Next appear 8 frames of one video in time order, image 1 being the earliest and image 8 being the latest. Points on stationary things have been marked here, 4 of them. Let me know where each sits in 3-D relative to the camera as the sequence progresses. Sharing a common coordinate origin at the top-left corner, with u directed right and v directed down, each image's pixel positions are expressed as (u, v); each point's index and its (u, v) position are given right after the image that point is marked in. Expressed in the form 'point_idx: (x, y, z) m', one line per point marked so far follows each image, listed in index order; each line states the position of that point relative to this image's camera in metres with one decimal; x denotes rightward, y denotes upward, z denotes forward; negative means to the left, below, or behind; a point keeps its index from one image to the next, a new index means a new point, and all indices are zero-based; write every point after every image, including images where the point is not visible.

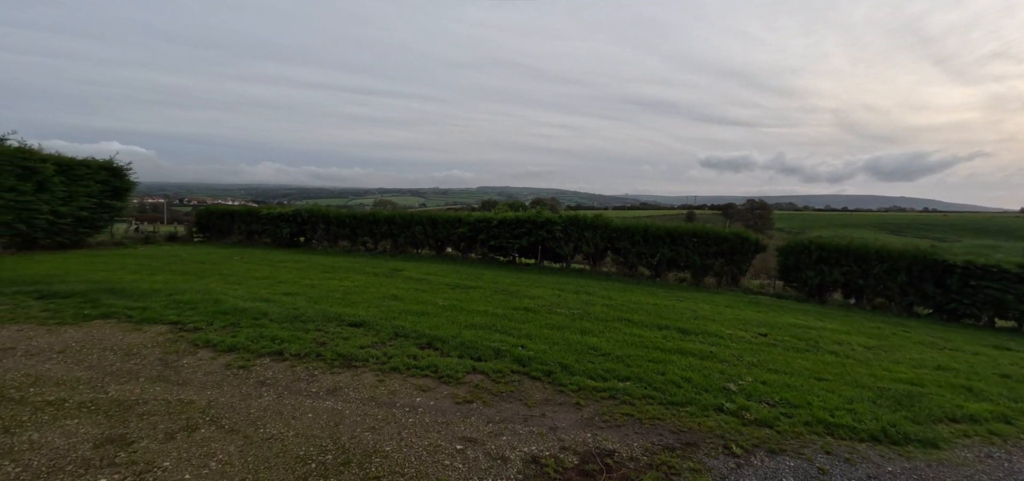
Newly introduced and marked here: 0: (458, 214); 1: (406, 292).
0: (-1.8, +0.9, +17.3) m
1: (-2.0, -1.0, +9.6) m
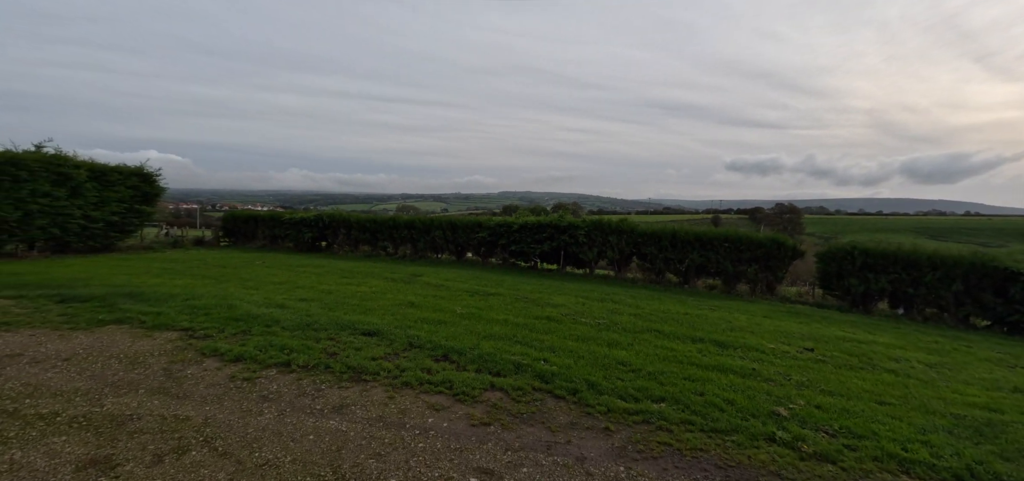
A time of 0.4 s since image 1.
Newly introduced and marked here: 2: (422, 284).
0: (-1.1, +0.7, +17.0) m
1: (-1.6, -1.0, +9.2) m
2: (-2.0, -0.9, +11.4) m
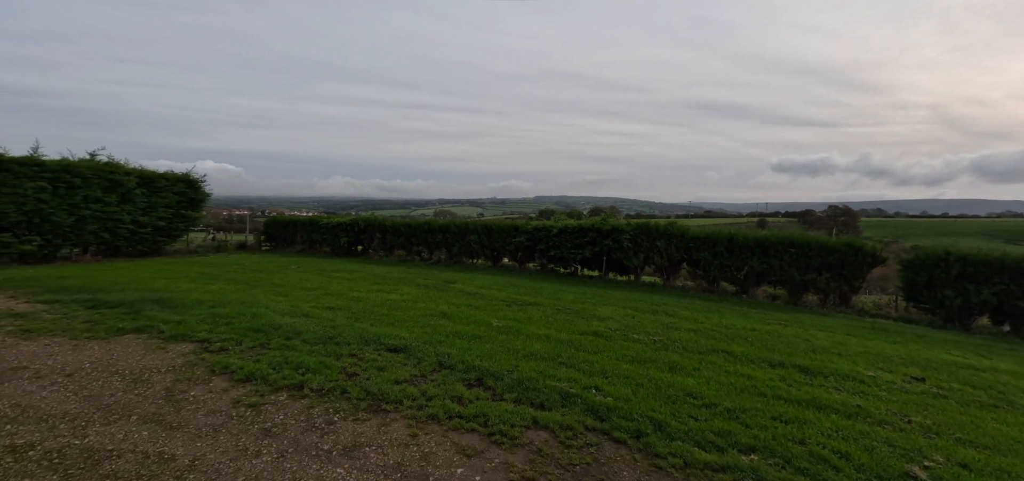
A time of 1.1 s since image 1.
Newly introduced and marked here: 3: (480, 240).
0: (+0.1, +0.6, +16.2) m
1: (-0.9, -1.1, +8.5) m
2: (-1.1, -1.0, +10.7) m
3: (-1.0, 0.0, +16.5) m
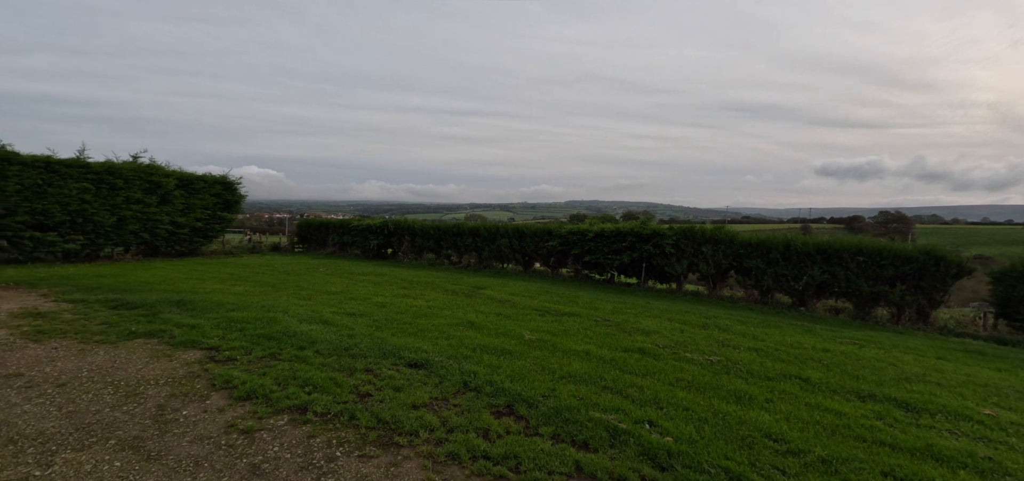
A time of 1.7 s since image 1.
0: (+1.1, +0.5, +15.5) m
1: (-0.4, -1.2, +7.8) m
2: (-0.5, -1.1, +10.0) m
3: (0.0, -0.1, +15.8) m
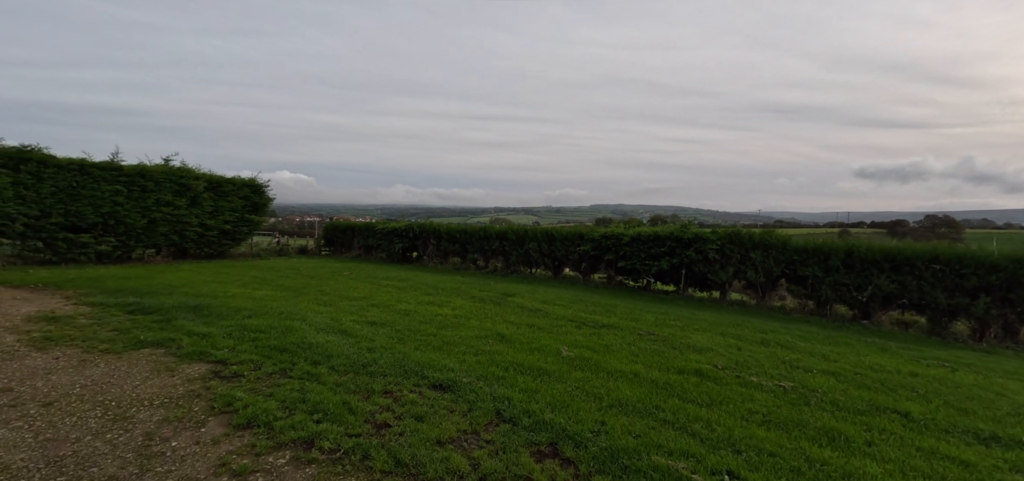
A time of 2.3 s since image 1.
0: (+1.9, +0.3, +14.7) m
1: (0.0, -1.2, +7.2) m
2: (+0.1, -1.2, +9.4) m
3: (+0.8, -0.2, +15.1) m
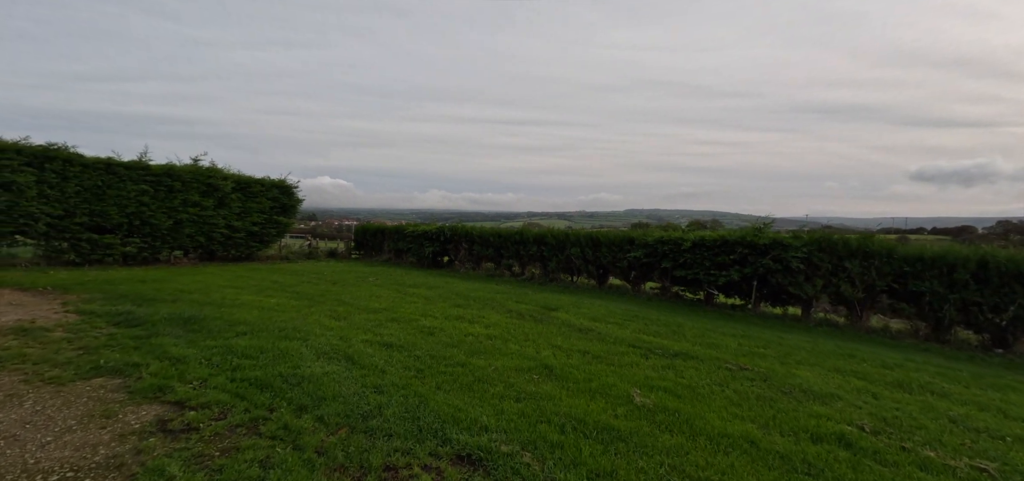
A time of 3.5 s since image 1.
0: (+2.9, +0.2, +13.1) m
1: (+0.6, -1.3, +5.6) m
2: (+0.7, -1.3, +7.8) m
3: (+1.9, -0.4, +13.5) m
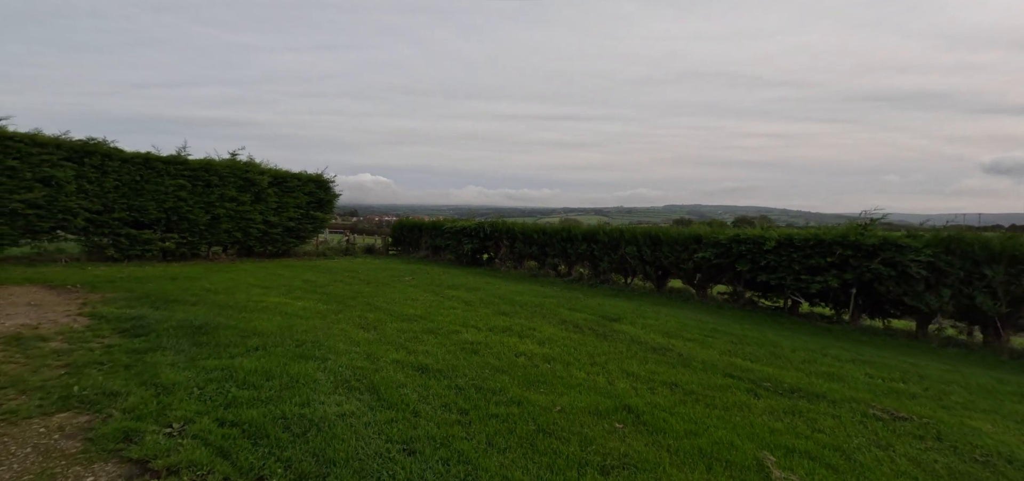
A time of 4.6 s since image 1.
0: (+4.0, +0.3, +11.5) m
1: (+1.1, -1.3, +4.3) m
2: (+1.5, -1.2, +6.5) m
3: (+3.0, -0.3, +12.1) m
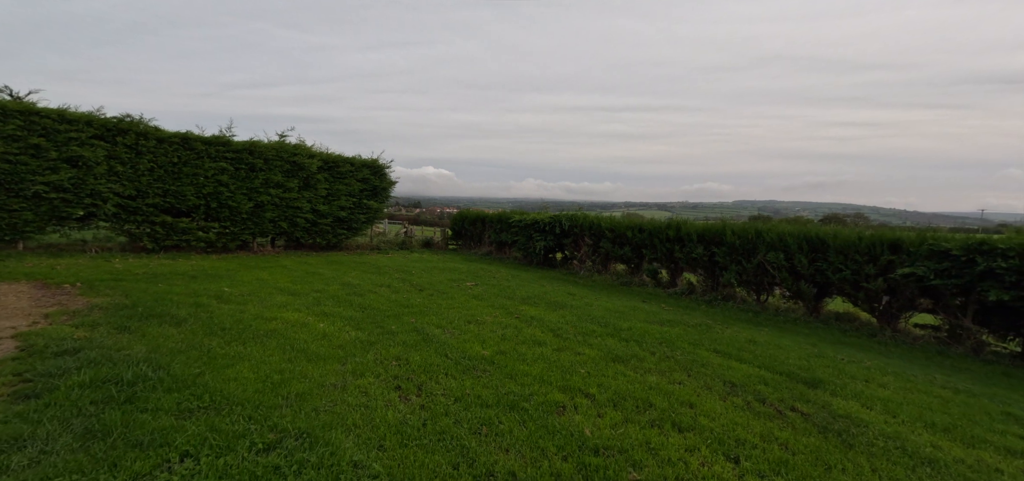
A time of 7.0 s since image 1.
0: (+5.6, +0.1, +7.9) m
1: (+1.9, -1.4, +1.0) m
2: (+2.5, -1.4, +3.2) m
3: (+4.6, -0.4, +8.6) m
